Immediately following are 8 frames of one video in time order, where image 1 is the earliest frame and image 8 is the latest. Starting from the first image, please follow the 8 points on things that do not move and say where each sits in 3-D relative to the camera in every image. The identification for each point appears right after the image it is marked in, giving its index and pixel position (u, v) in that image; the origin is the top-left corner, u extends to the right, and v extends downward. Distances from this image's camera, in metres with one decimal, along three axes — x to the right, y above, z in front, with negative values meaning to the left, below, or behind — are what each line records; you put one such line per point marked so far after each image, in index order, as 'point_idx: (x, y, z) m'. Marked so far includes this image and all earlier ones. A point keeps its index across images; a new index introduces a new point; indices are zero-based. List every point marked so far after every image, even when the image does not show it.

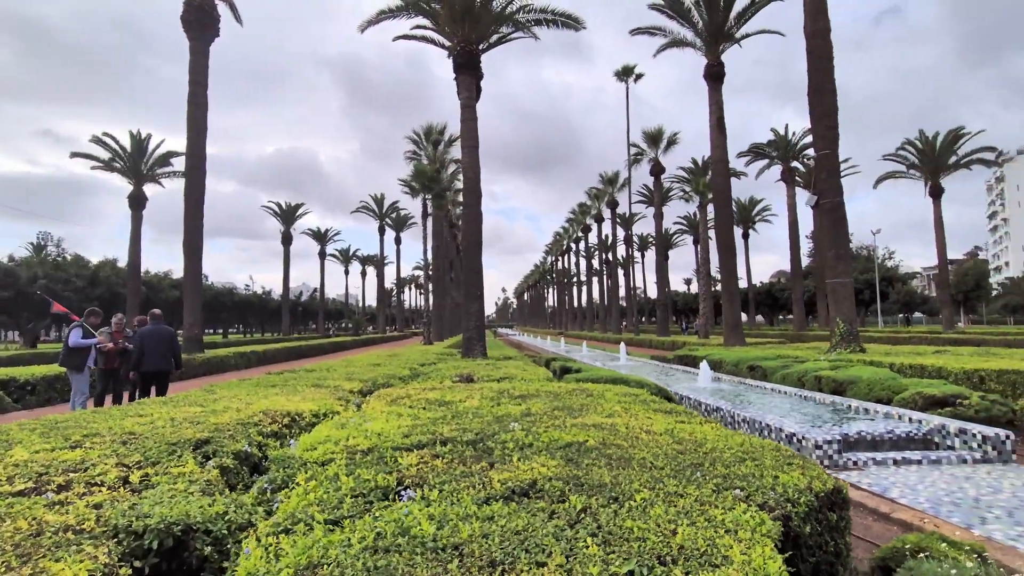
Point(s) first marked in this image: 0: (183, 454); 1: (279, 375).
0: (-2.8, -1.4, +4.4) m
1: (-4.7, -1.8, +10.7) m
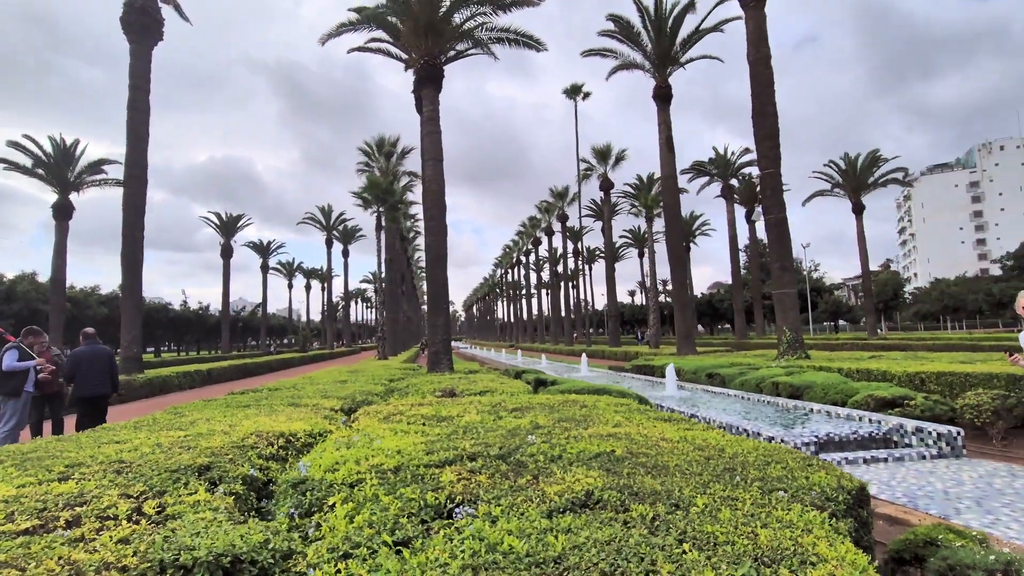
0: (-2.5, -1.5, +4.1) m
1: (-5.2, -2.1, +10.2) m
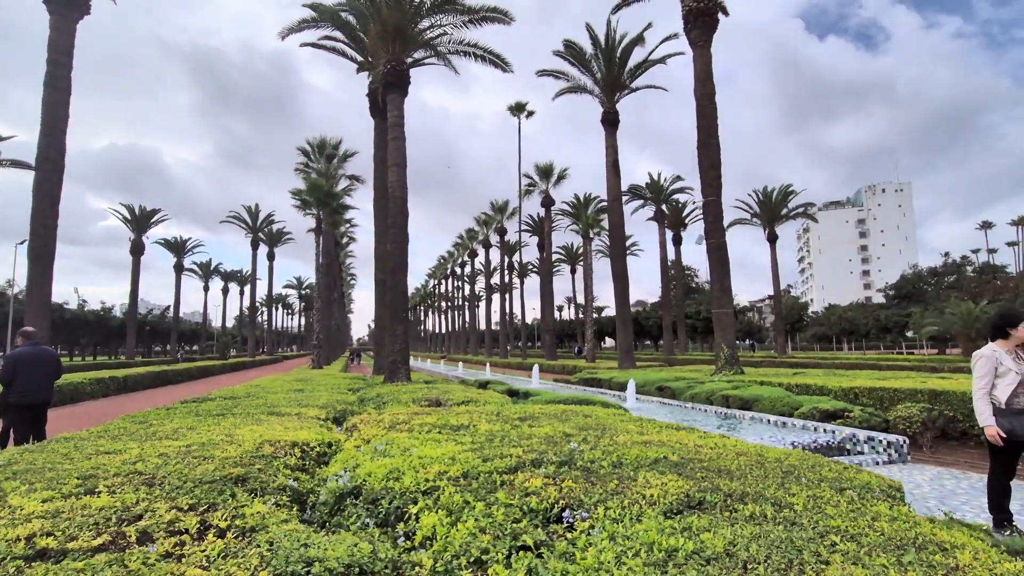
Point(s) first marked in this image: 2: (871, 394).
0: (-2.0, -1.5, +3.8) m
1: (-5.5, -2.1, +9.4) m
2: (+8.3, -2.5, +12.0) m
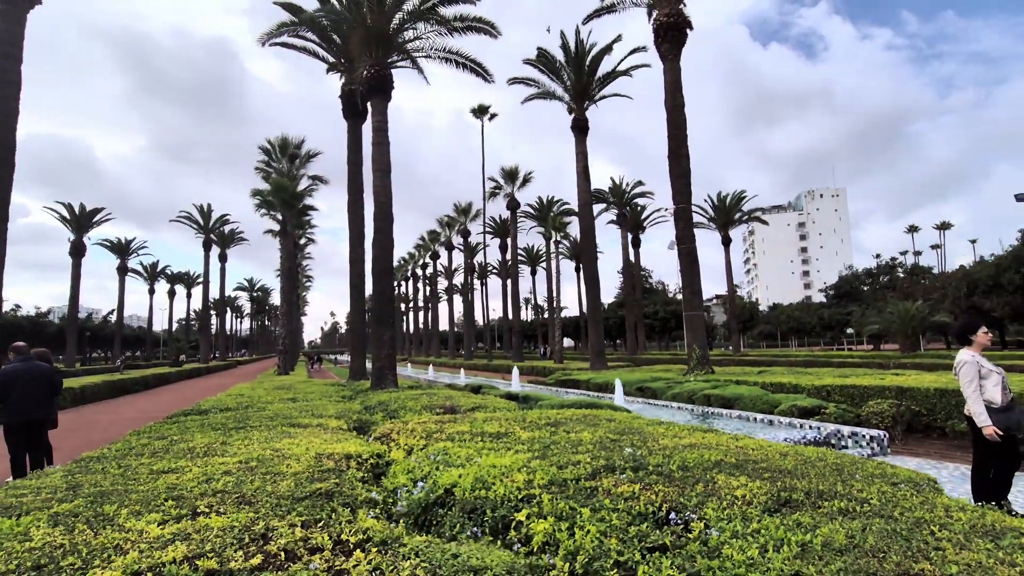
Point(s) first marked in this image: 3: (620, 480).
0: (-1.4, -1.7, +3.9) m
1: (-5.3, -2.3, +9.2) m
2: (+8.3, -2.6, +13.0) m
3: (+0.8, -1.5, +4.1) m
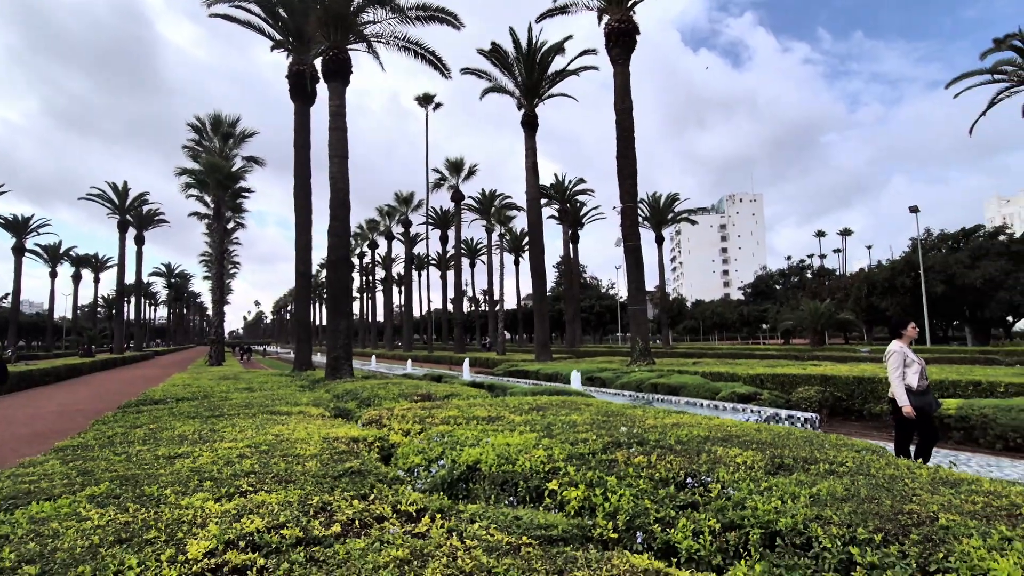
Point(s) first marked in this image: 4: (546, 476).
0: (-1.1, -1.6, +4.1) m
1: (-5.7, -2.0, +8.9) m
2: (+7.3, -2.5, +14.4) m
3: (+1.0, -1.5, +4.6) m
4: (+0.3, -1.5, +4.2) m
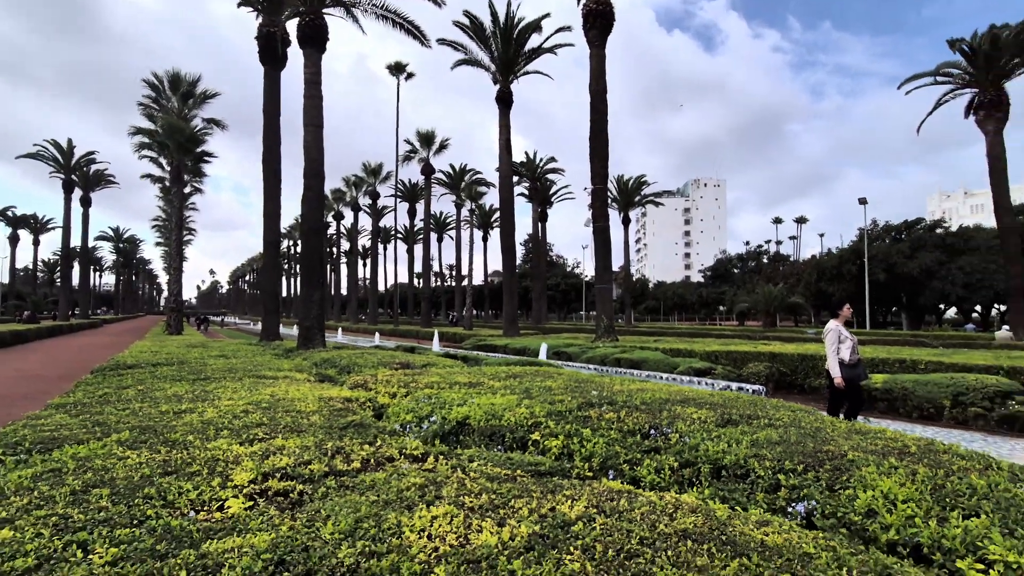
0: (-1.2, -1.3, +4.6) m
1: (-6.1, -1.4, +9.1) m
2: (+6.4, -2.0, +15.4) m
3: (+0.9, -1.2, +5.2) m
4: (+0.2, -1.3, +4.8) m
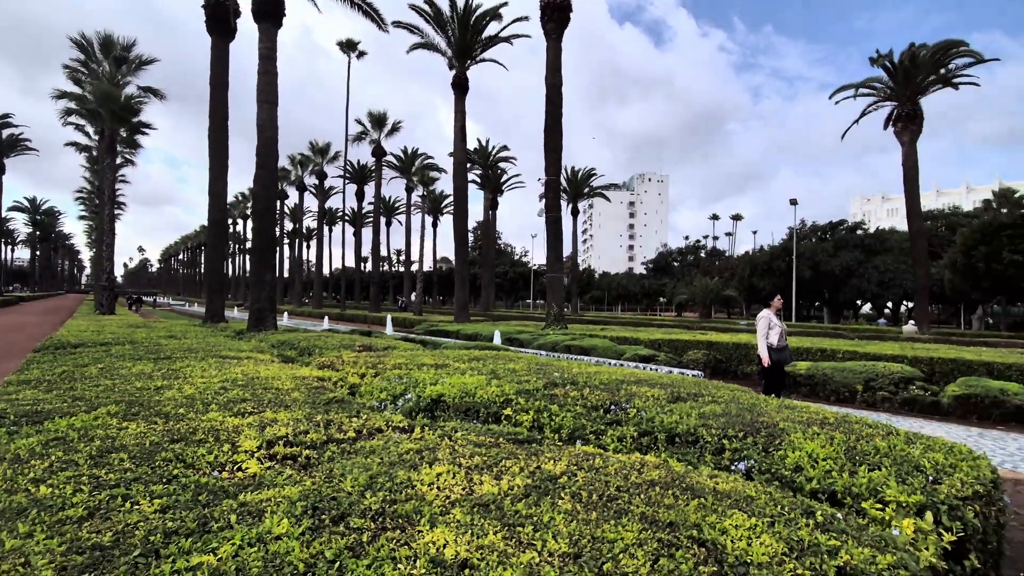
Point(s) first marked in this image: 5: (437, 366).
0: (-1.5, -1.1, +4.9) m
1: (-6.8, -1.1, +8.8) m
2: (+5.0, -1.8, +16.5) m
3: (+0.6, -1.1, +5.7) m
4: (-0.1, -1.2, +5.2) m
5: (-1.1, -1.1, +7.6) m
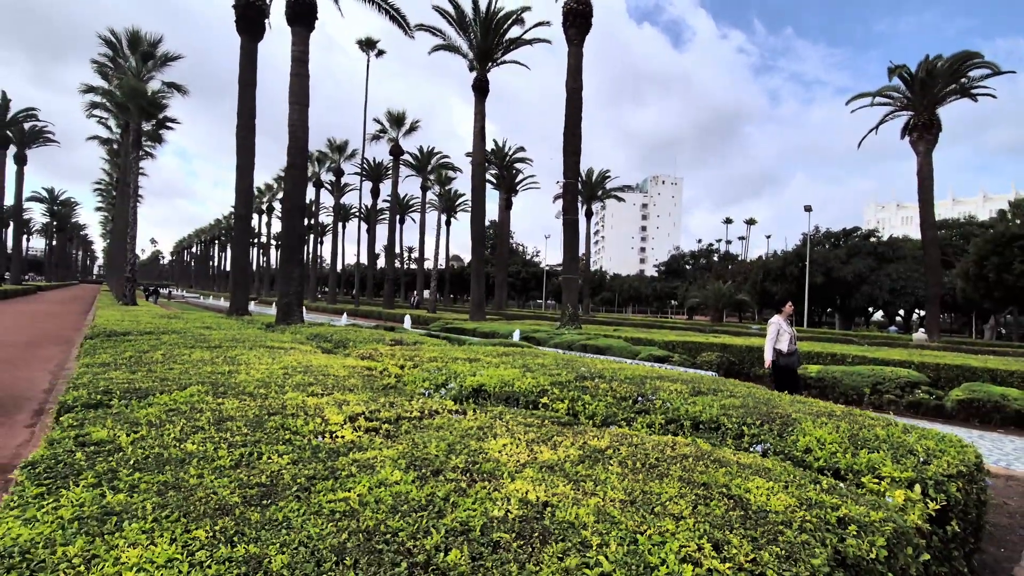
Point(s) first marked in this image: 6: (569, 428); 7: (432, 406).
0: (-1.1, -1.1, +5.5) m
1: (-6.3, -0.9, +9.5) m
2: (+5.6, -1.9, +16.9) m
3: (+1.0, -1.1, +6.3) m
4: (+0.3, -1.2, +5.8) m
5: (-0.6, -1.1, +8.2) m
6: (+0.4, -1.1, +4.2) m
7: (-0.7, -1.1, +4.8) m
